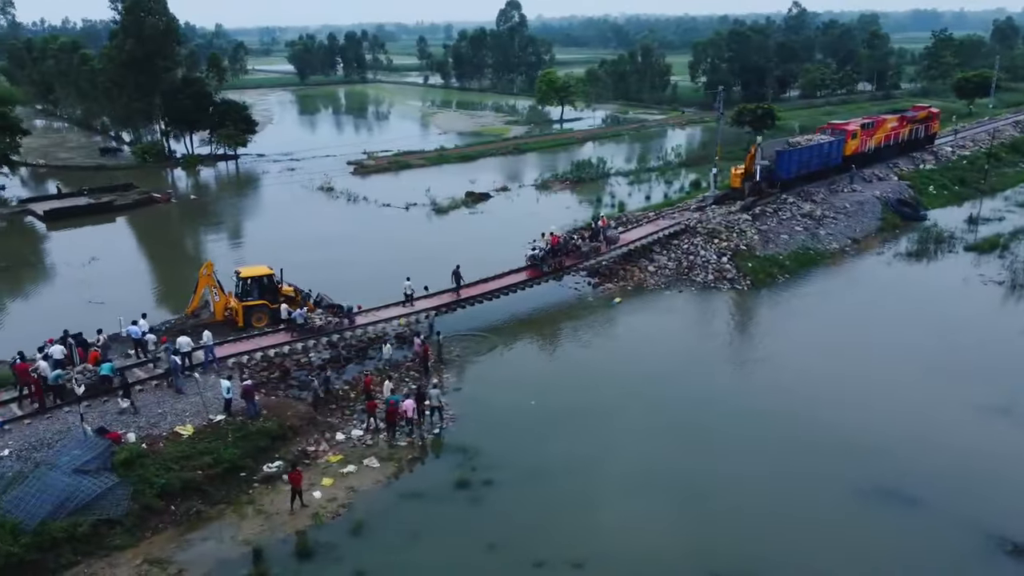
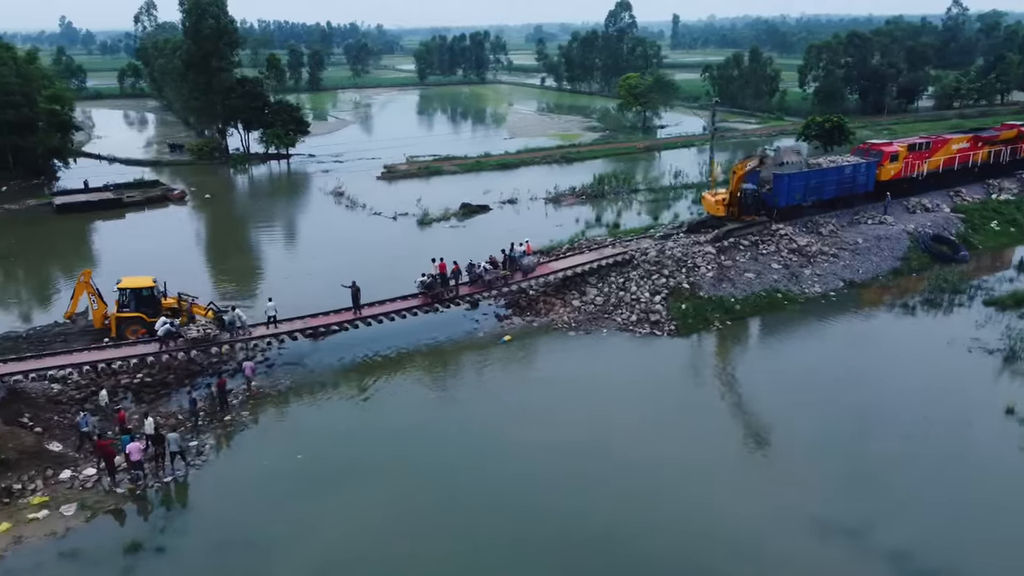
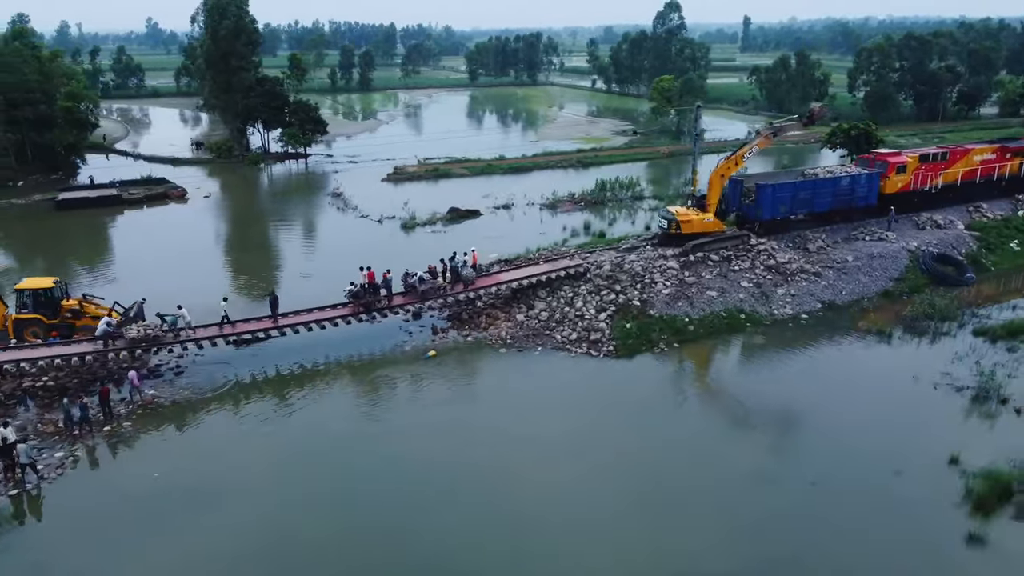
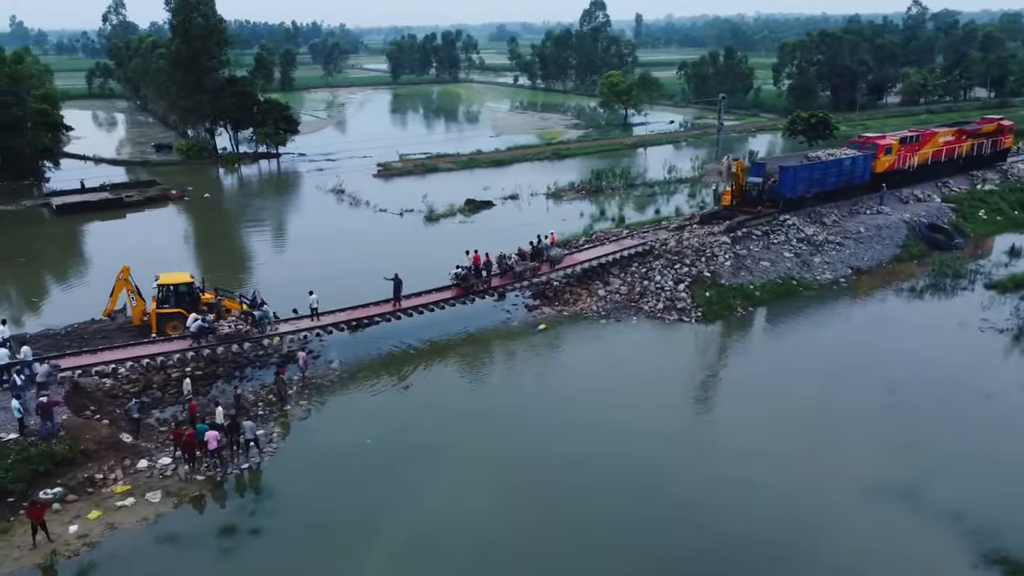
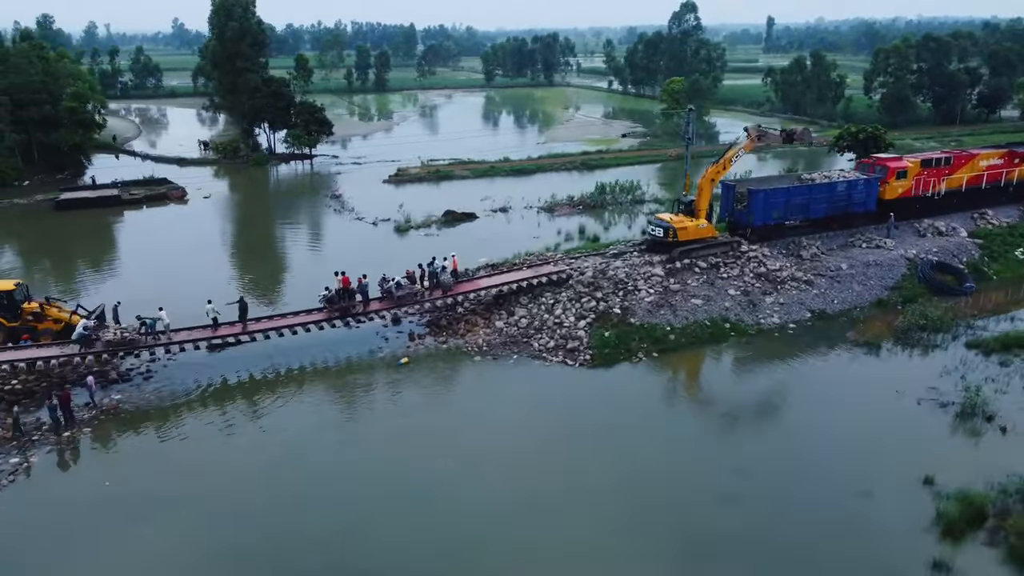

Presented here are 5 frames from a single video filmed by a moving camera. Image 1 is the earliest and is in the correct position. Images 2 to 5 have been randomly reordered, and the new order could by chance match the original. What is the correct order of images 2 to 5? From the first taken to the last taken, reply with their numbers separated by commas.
4, 2, 3, 5
